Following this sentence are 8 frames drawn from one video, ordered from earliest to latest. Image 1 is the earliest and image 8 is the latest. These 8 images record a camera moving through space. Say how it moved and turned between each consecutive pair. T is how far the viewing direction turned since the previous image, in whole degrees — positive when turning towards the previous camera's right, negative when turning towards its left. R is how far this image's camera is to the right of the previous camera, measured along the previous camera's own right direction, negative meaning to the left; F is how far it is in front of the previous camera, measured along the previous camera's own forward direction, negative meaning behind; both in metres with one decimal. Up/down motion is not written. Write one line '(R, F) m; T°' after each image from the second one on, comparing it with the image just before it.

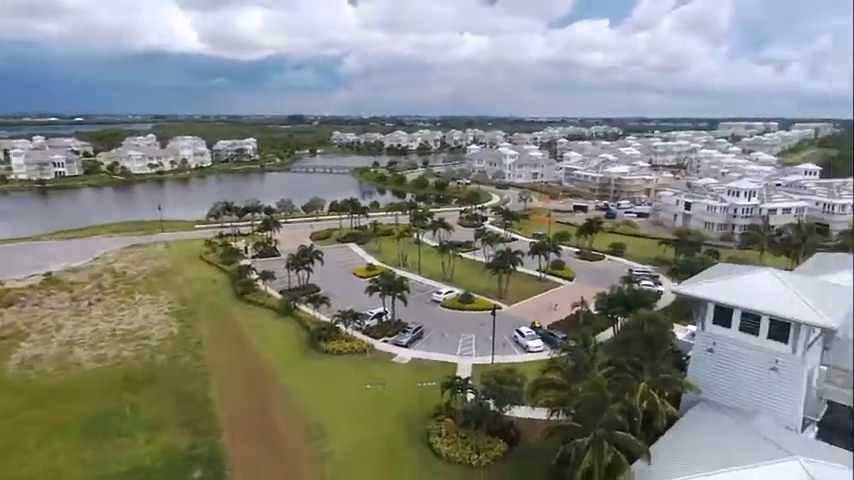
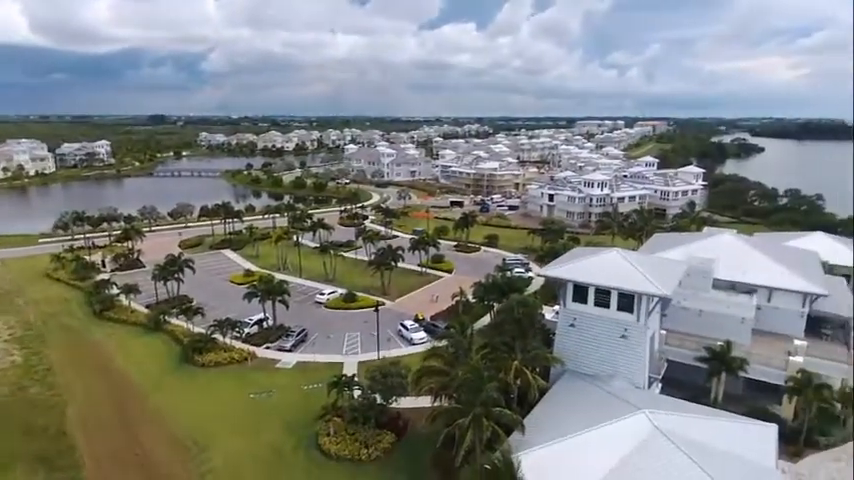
(+0.2, -0.4) m; +13°
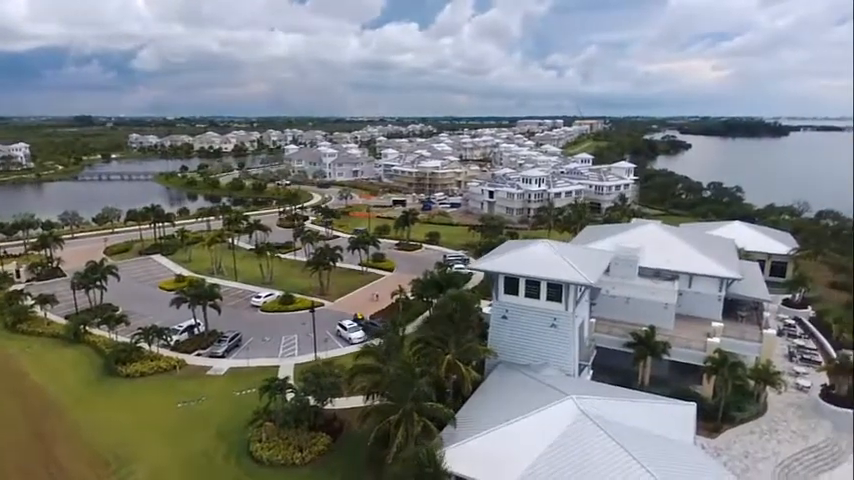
(+0.9, +0.2) m; +6°
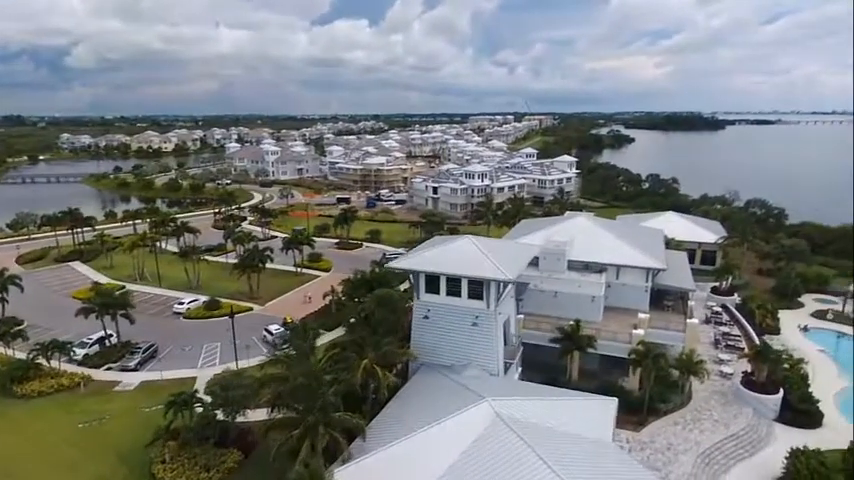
(+2.1, +1.3) m; +5°
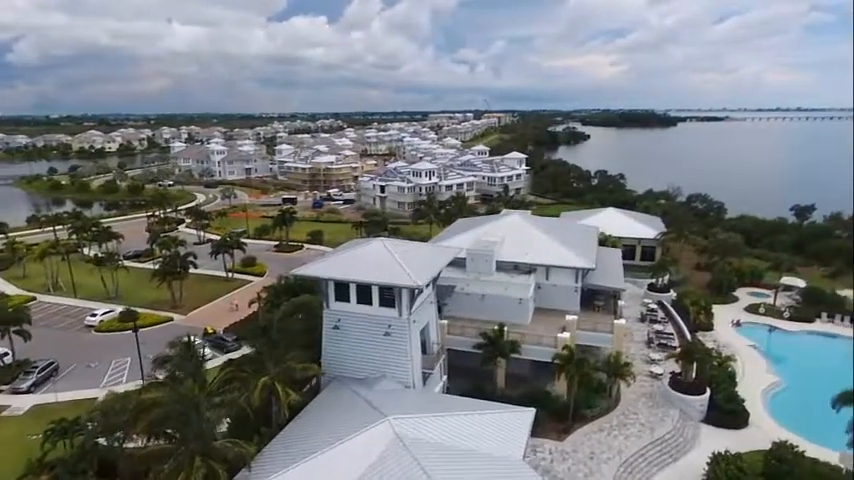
(+2.7, +1.7) m; +4°
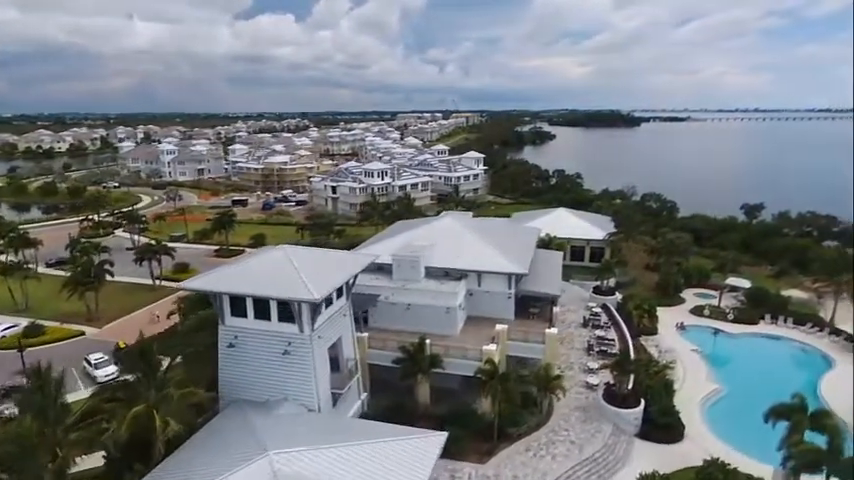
(+2.8, +2.2) m; +3°
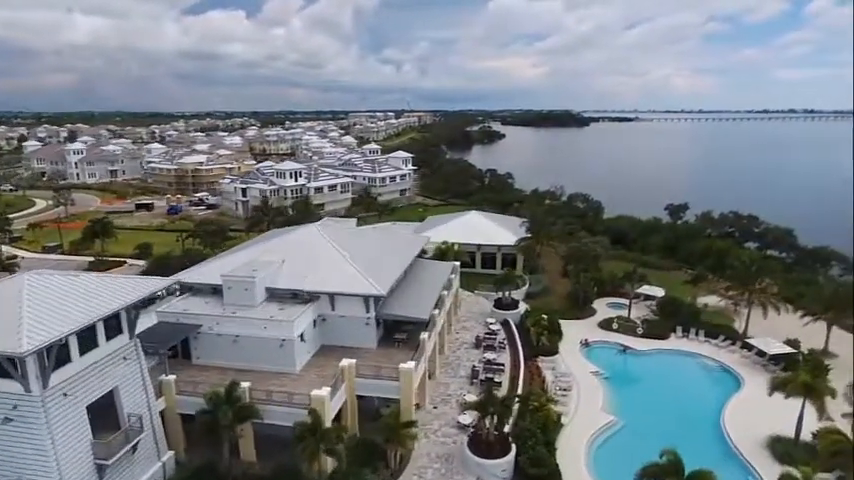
(+5.7, +4.9) m; +4°
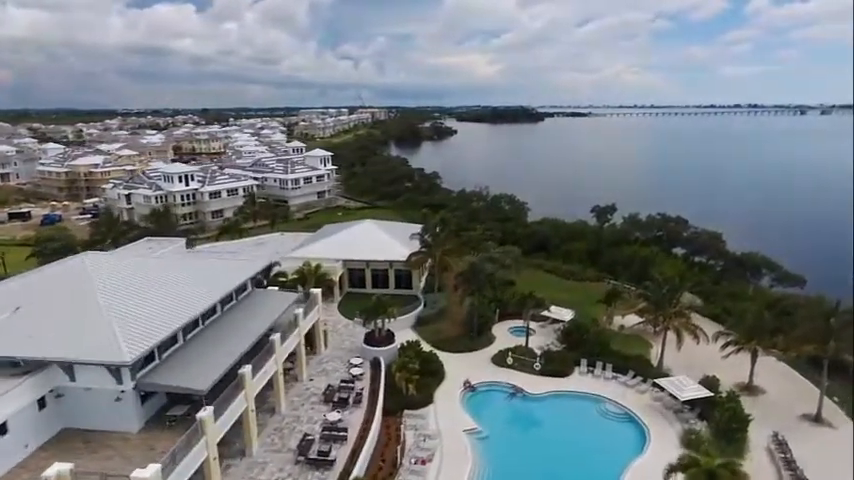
(+6.4, +6.8) m; +4°
